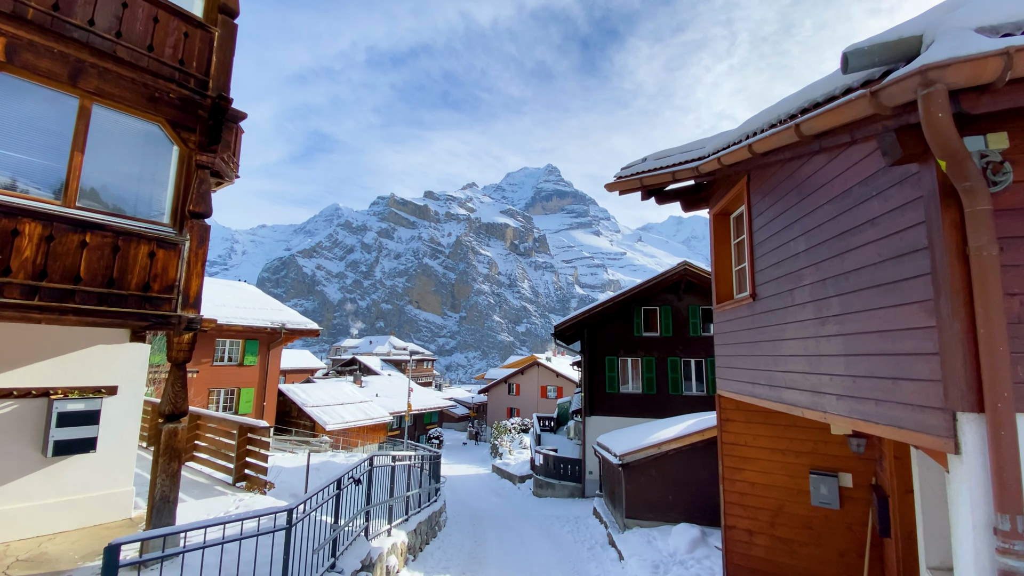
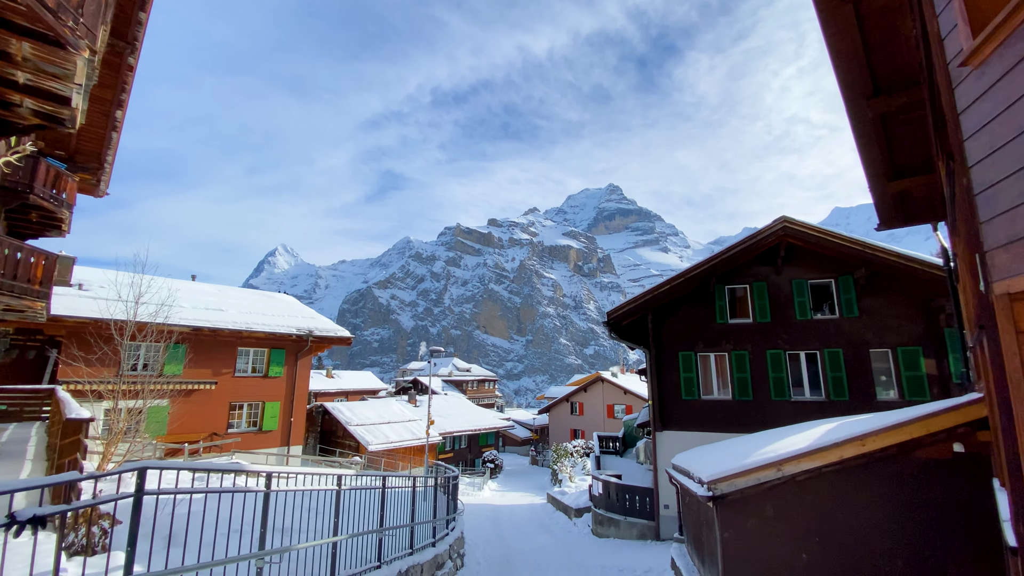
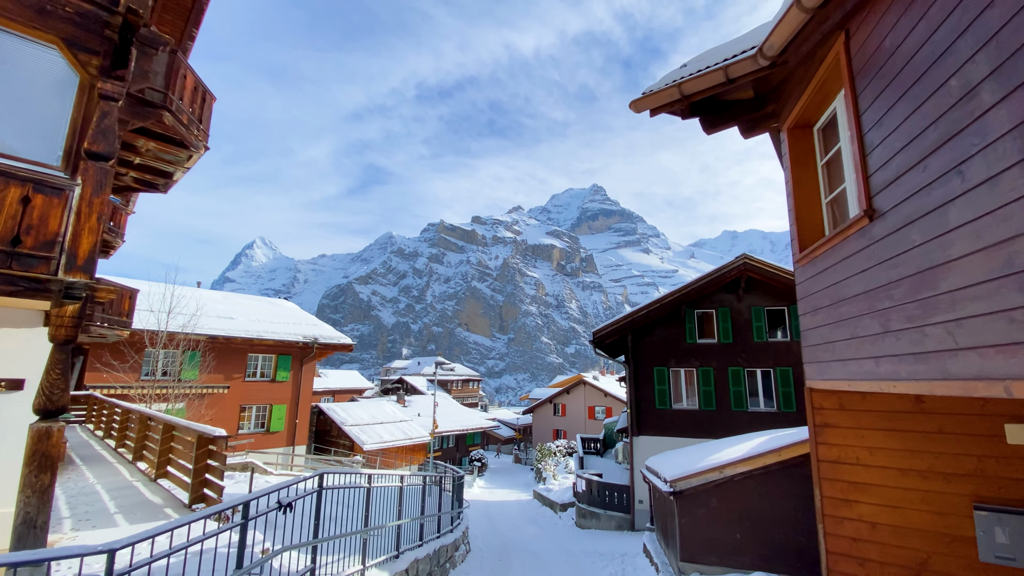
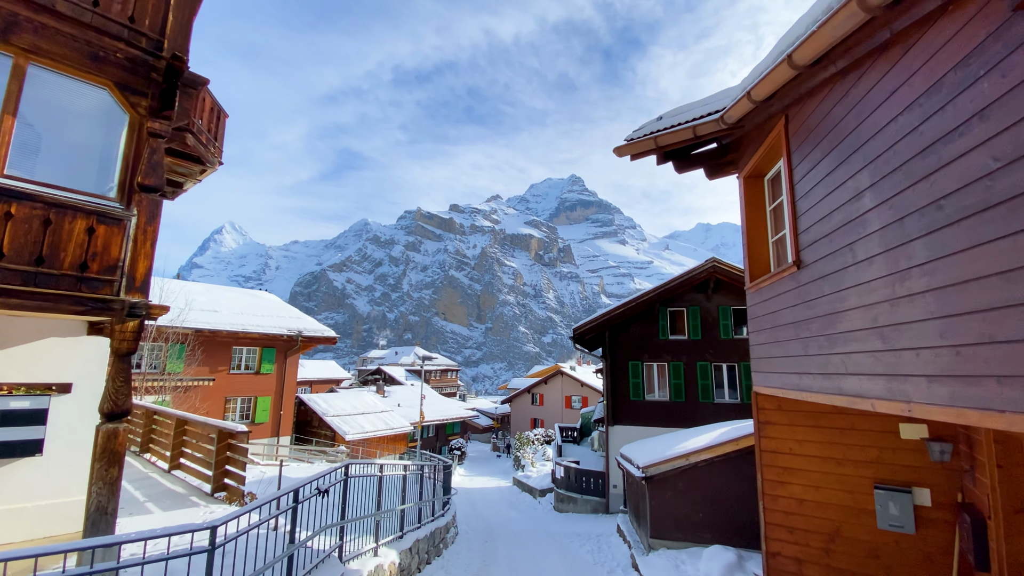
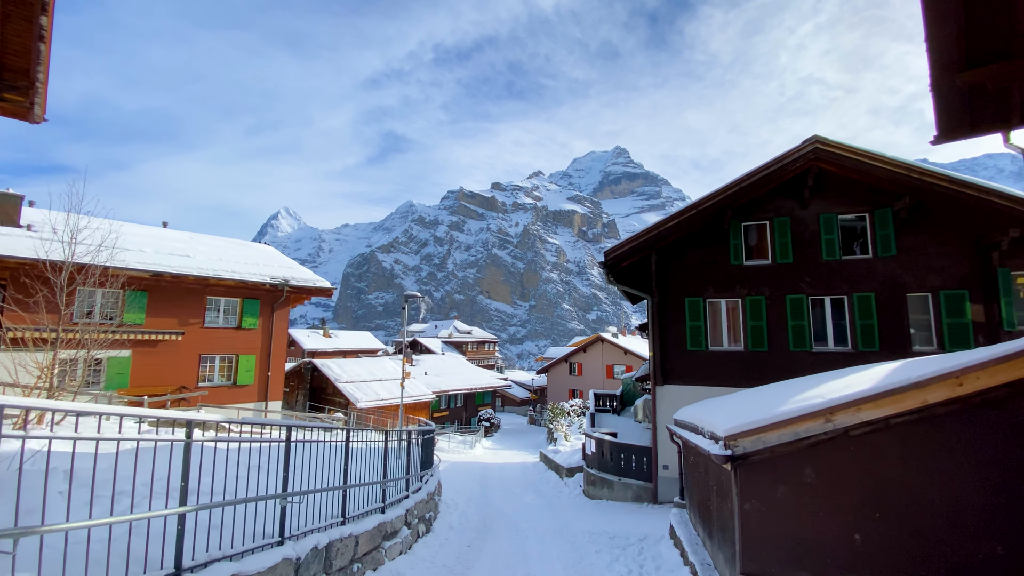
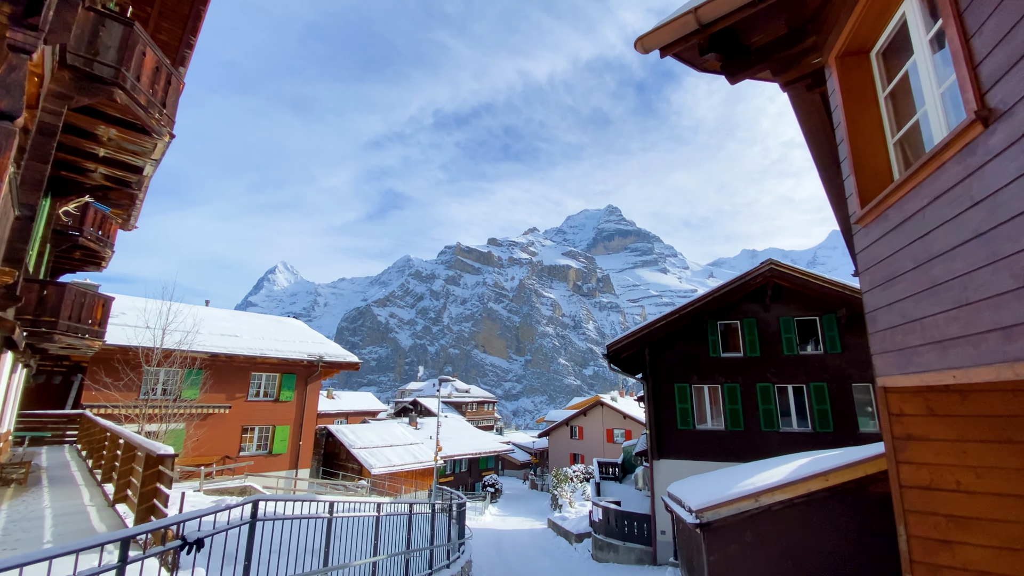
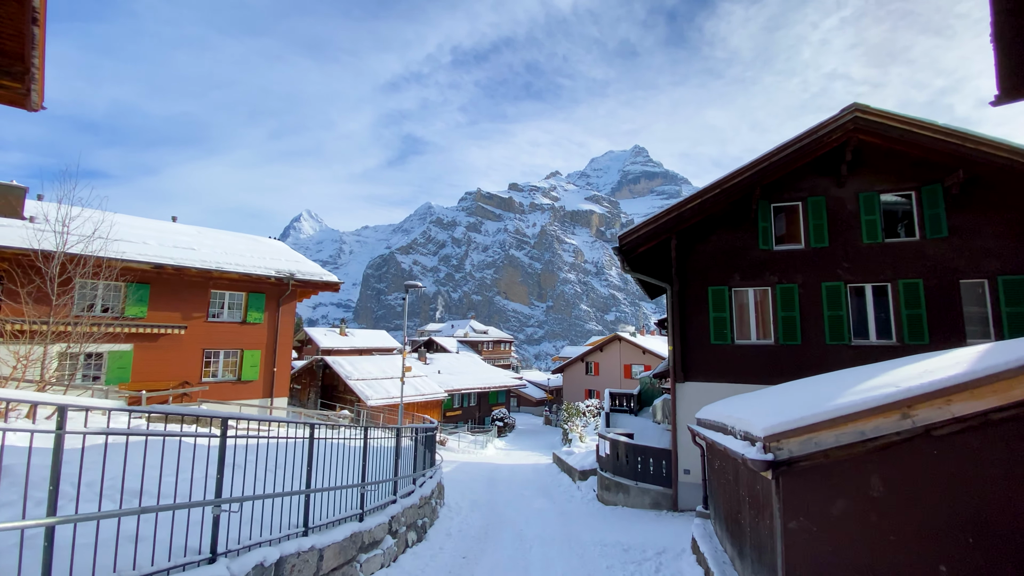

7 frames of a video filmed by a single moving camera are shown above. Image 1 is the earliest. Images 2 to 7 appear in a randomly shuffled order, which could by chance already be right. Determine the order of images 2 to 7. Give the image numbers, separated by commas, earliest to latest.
4, 3, 6, 2, 5, 7
